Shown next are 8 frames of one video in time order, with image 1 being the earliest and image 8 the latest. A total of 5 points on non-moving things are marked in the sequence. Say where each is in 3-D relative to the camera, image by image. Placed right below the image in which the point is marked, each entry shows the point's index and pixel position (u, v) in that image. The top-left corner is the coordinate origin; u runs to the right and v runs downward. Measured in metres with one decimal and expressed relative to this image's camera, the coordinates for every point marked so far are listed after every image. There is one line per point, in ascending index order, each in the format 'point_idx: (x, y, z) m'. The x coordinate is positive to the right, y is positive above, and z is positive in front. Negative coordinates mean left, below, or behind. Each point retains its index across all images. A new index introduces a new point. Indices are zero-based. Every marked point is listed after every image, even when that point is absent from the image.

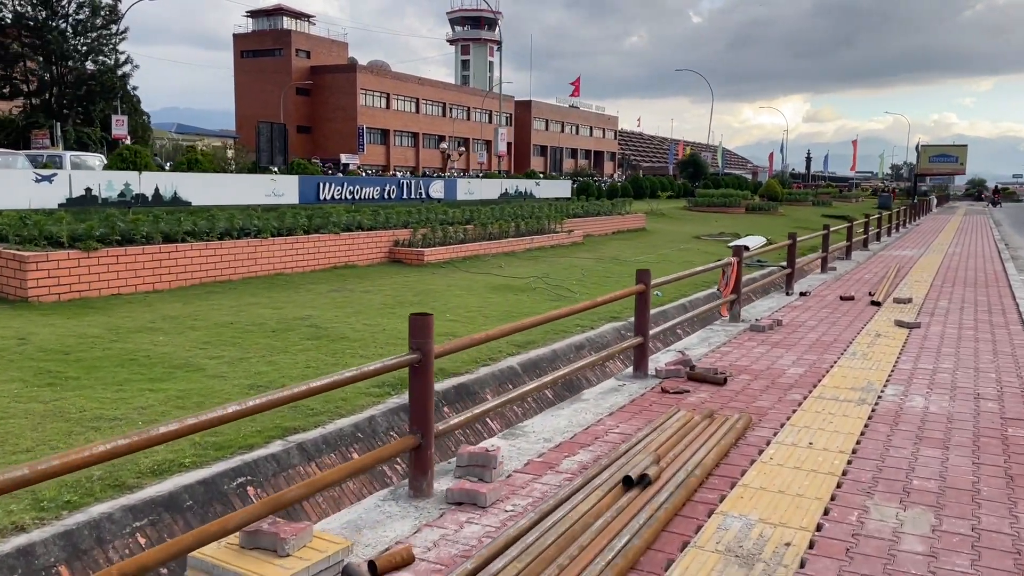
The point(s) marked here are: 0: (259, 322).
0: (-2.3, -0.3, +7.7) m
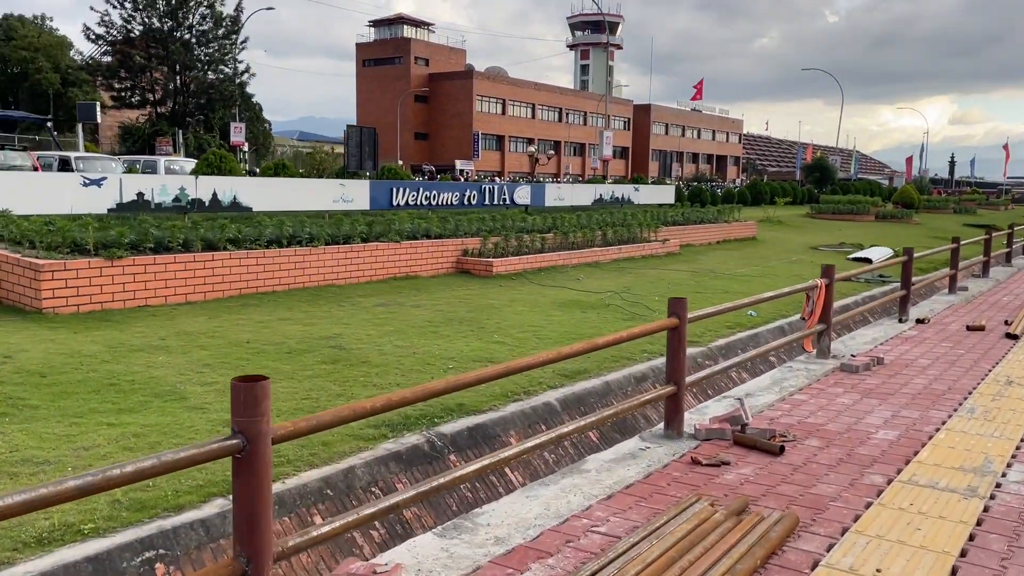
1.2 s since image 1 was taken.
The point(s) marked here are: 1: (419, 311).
0: (-1.9, -0.4, +6.9) m
1: (-1.0, -0.2, +8.8) m
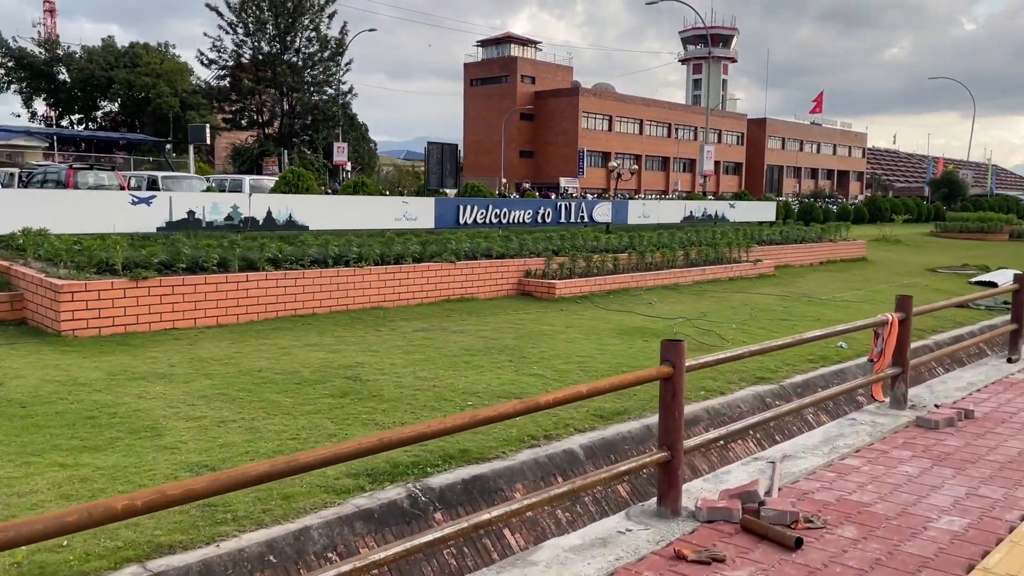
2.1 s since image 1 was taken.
0: (-1.7, -0.6, +6.5) m
1: (-0.5, -0.5, +8.2) m
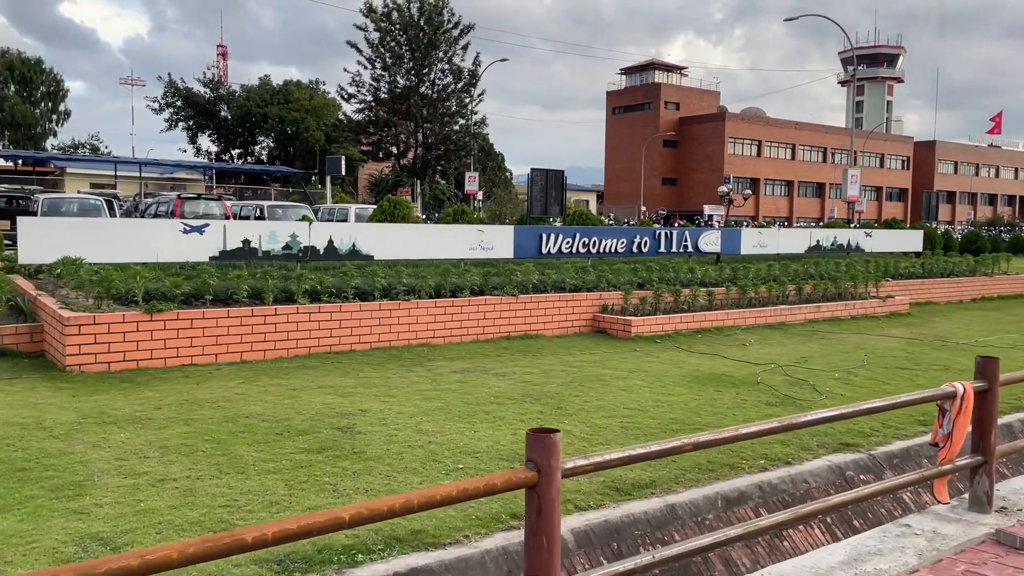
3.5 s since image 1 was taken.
0: (-1.6, -0.9, +5.8) m
1: (-0.1, -0.8, +7.3) m
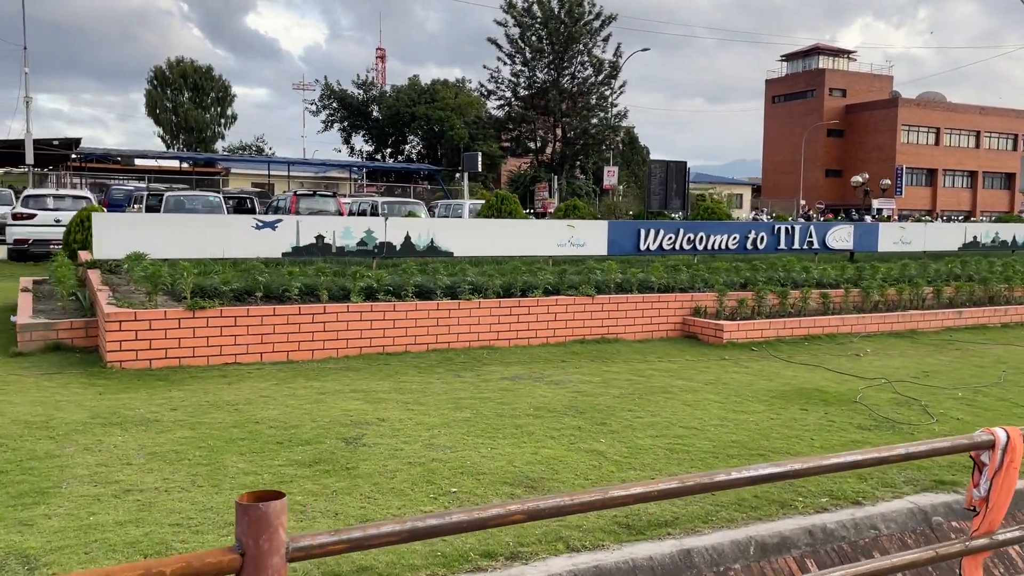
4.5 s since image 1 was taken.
0: (-1.4, -0.9, +5.5) m
1: (+0.3, -0.8, +6.7) m
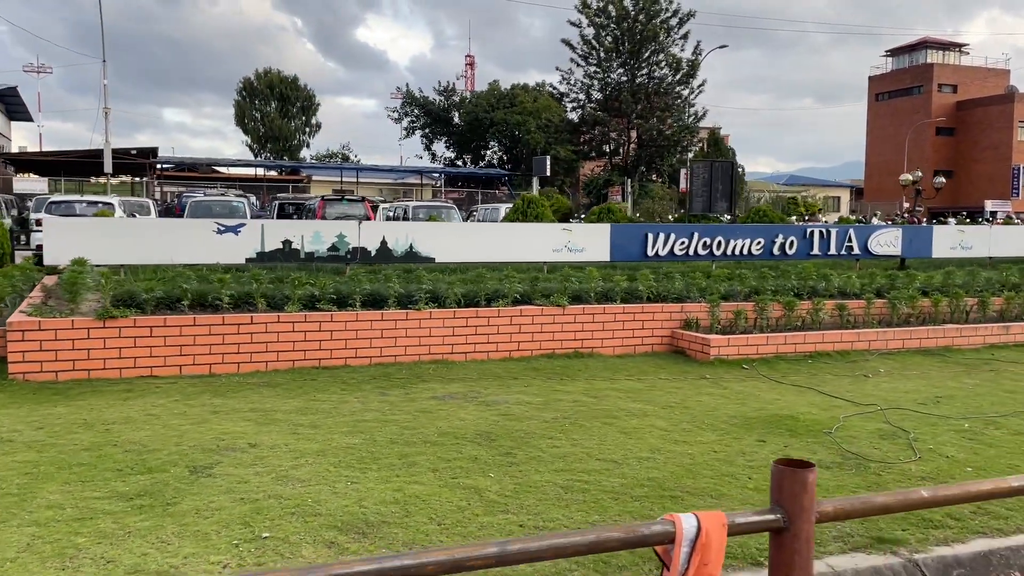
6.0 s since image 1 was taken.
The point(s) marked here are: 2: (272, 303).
0: (-2.1, -0.9, +5.0) m
1: (-0.3, -0.9, +6.0) m
2: (-2.1, -0.1, +7.3) m
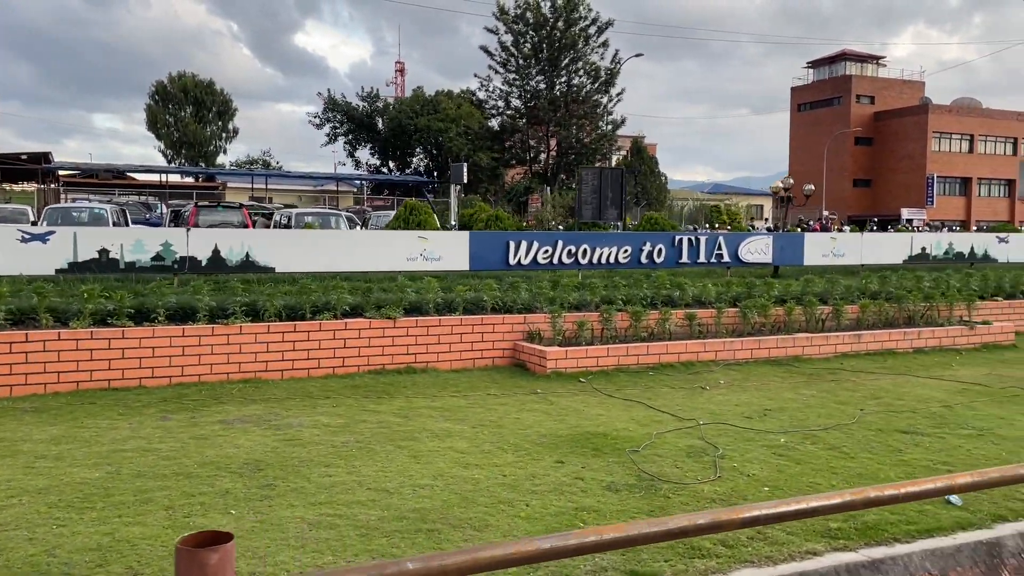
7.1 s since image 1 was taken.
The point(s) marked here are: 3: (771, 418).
0: (-3.5, -1.0, +4.4) m
1: (-1.7, -1.0, +5.5) m
2: (-3.6, -0.2, +6.6) m
3: (+2.0, -1.0, +6.5) m
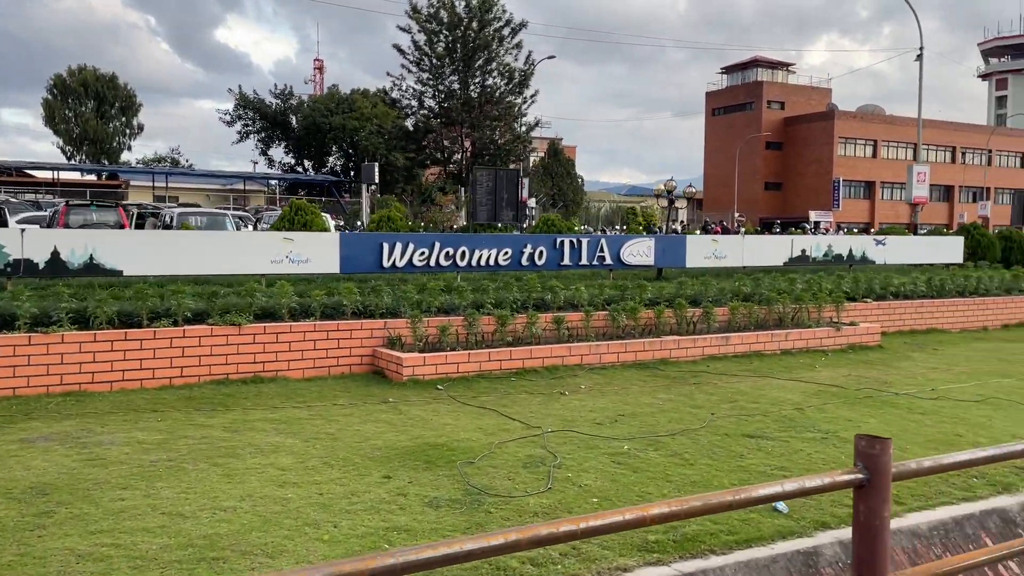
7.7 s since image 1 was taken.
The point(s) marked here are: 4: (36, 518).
0: (-4.4, -1.1, +3.8) m
1: (-2.8, -1.0, +5.1) m
2: (-4.7, -0.3, +6.0) m
3: (+0.8, -1.1, +6.4) m
4: (-2.4, -1.2, +4.3) m
